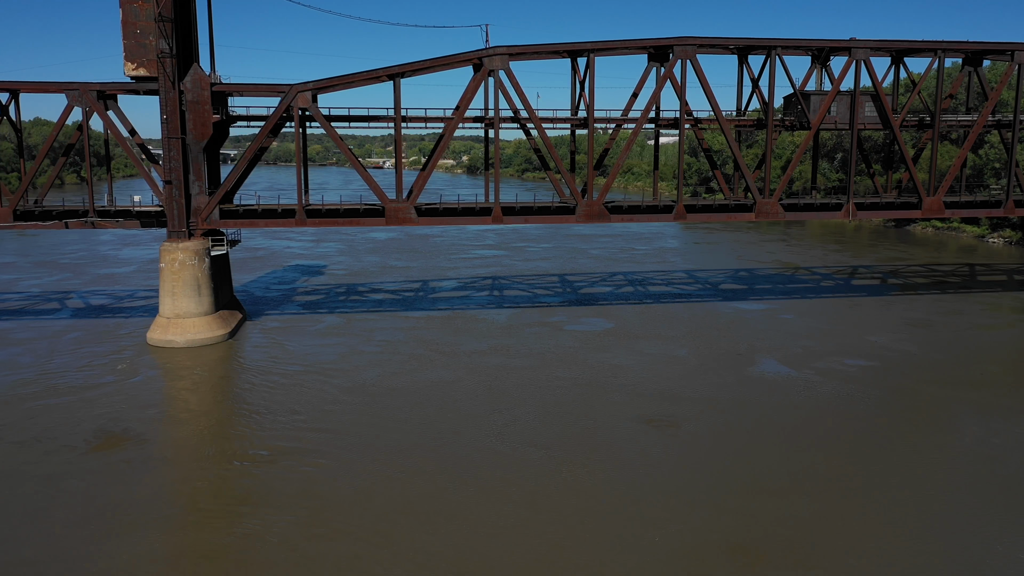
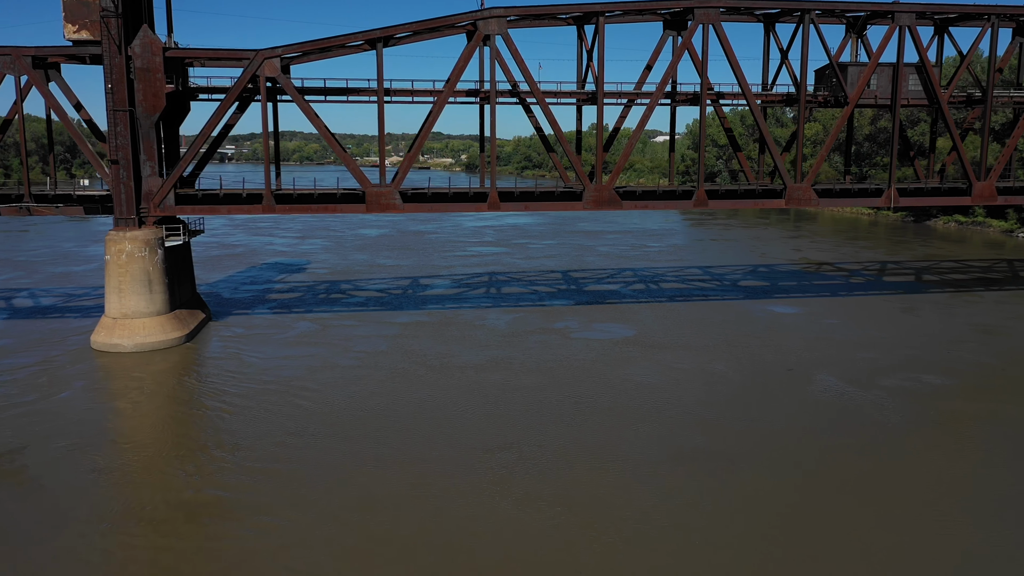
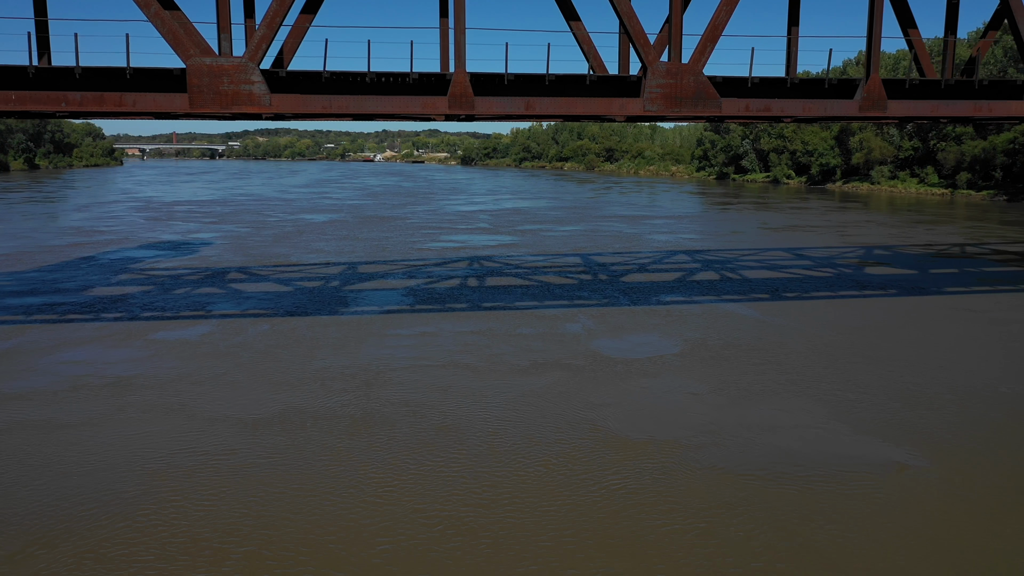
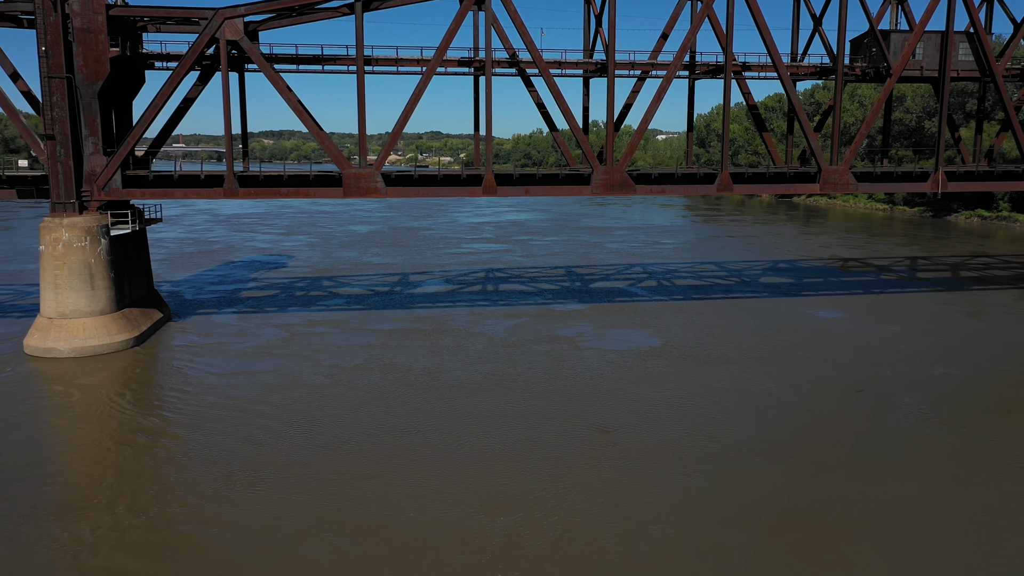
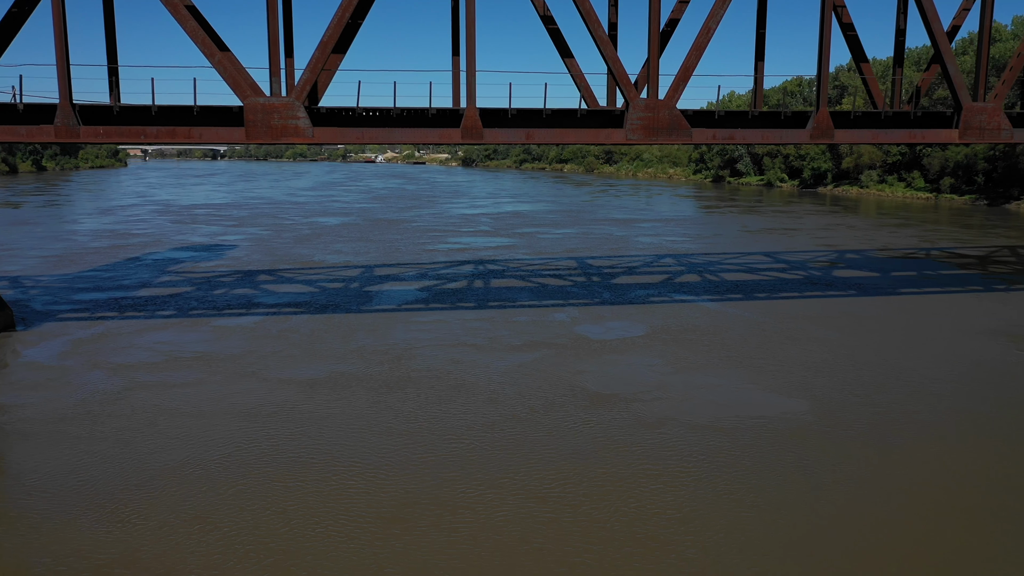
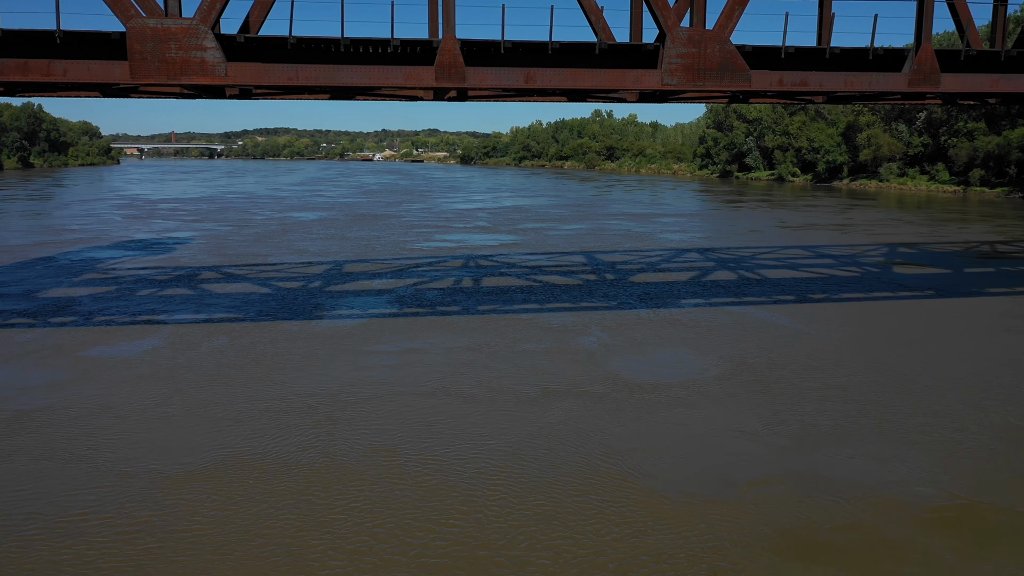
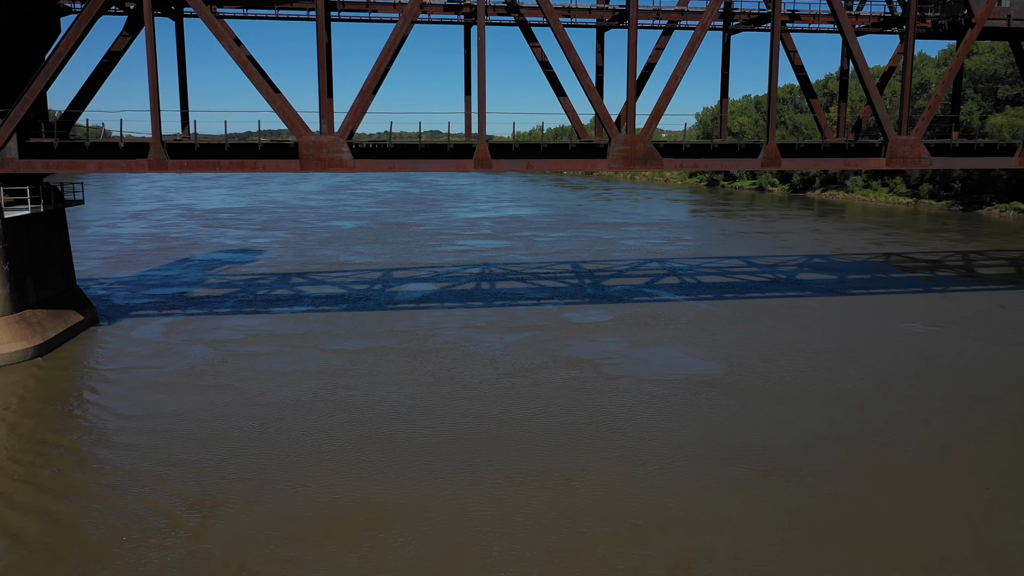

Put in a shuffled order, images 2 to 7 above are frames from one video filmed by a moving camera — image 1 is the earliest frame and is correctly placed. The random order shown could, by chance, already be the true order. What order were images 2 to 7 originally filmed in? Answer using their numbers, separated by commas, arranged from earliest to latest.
2, 4, 7, 5, 3, 6
